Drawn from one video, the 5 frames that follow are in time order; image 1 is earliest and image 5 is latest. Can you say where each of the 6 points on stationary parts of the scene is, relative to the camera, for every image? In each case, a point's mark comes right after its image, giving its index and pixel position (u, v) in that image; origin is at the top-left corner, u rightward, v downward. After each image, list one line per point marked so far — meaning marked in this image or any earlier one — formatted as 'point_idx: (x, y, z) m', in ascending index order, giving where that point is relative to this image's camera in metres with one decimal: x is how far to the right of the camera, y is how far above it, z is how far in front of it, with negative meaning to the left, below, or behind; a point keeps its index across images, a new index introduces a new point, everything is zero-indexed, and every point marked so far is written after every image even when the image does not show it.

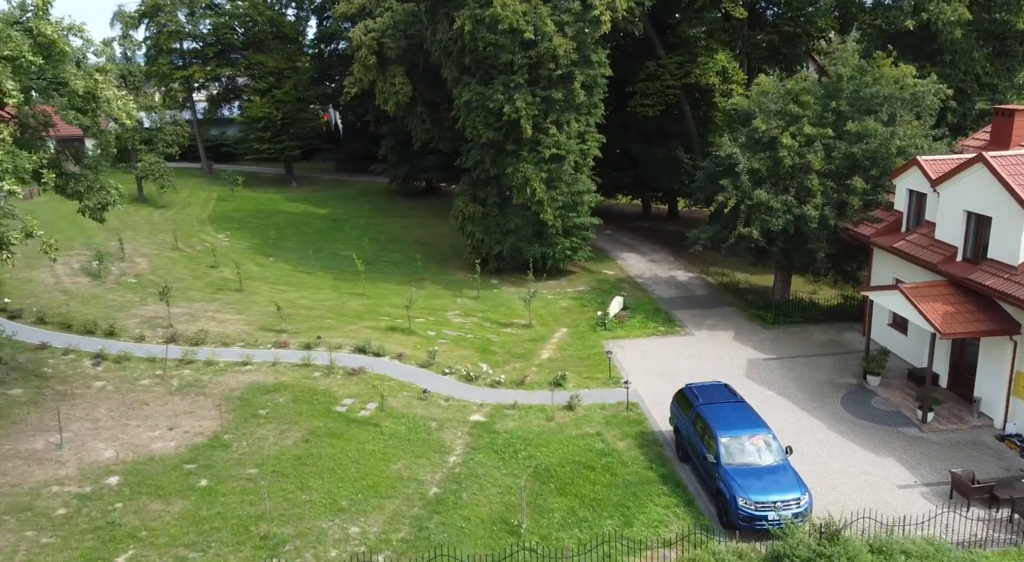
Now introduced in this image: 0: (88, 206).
0: (-8.6, +1.6, +14.8) m
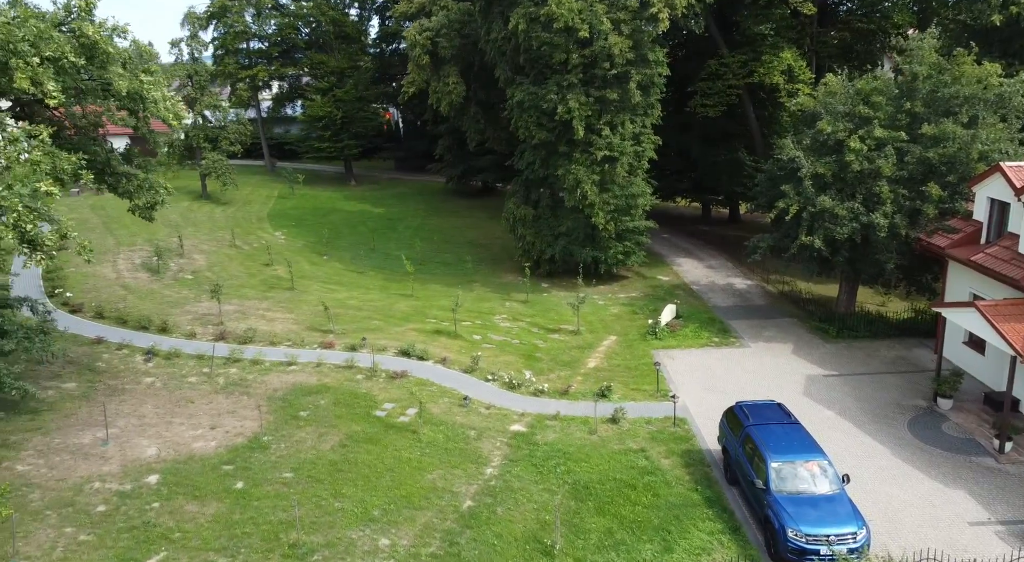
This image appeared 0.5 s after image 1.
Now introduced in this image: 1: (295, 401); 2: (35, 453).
0: (-7.7, +1.6, +15.0) m
1: (-5.0, -2.8, +16.6) m
2: (-9.2, -3.3, +13.9) m
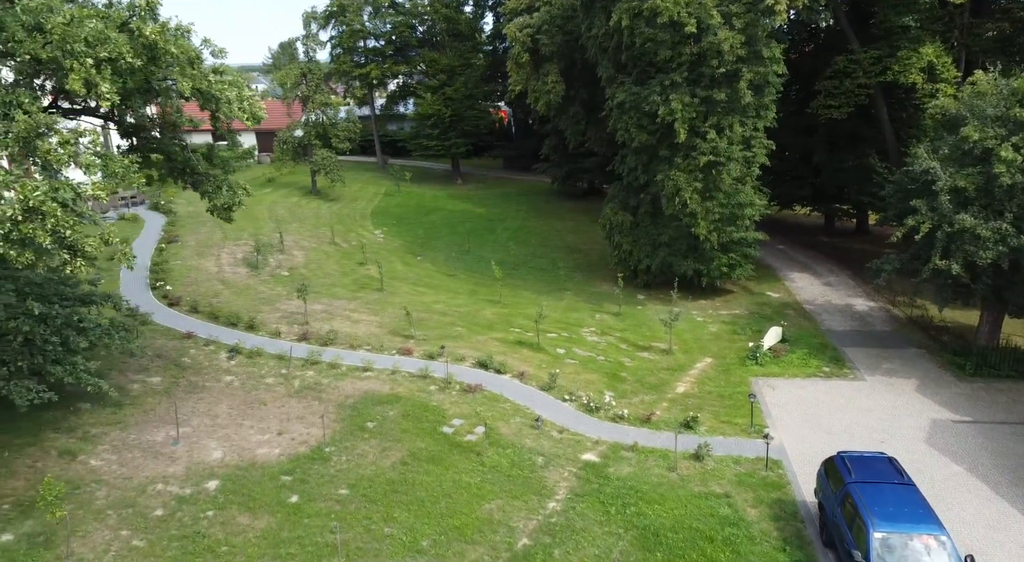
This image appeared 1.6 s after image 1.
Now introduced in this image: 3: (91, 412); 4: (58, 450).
0: (-6.1, +1.5, +15.0) m
1: (-3.3, -2.9, +16.2) m
2: (-7.9, -3.3, +14.2) m
3: (-8.8, -2.7, +15.2) m
4: (-8.6, -3.2, +13.7) m
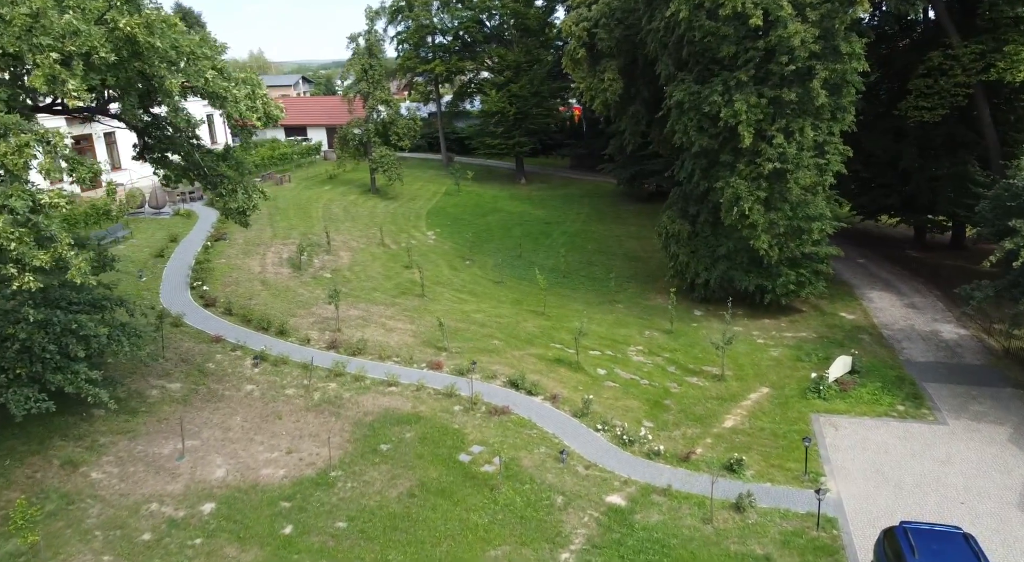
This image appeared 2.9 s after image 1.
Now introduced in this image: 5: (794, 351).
0: (-5.5, +1.4, +14.3) m
1: (-2.8, -3.1, +15.3) m
2: (-7.5, -3.4, +13.7) m
3: (-8.3, -2.8, +14.8) m
4: (-8.3, -3.3, +13.4) m
5: (+7.7, -1.9, +19.7) m
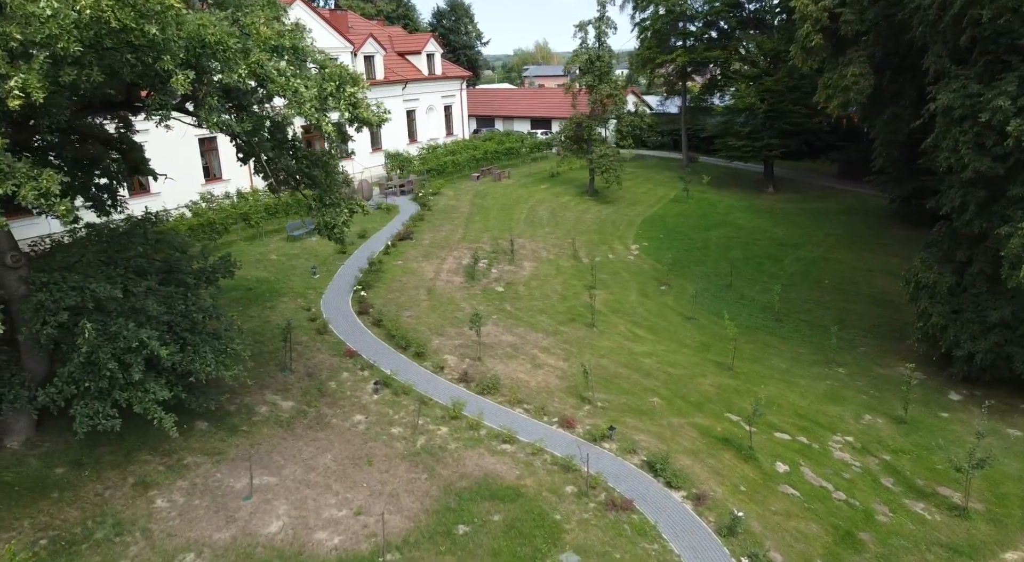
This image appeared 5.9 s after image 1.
0: (-3.3, +0.9, +12.5) m
1: (-0.8, -3.9, +12.6) m
2: (-5.8, -3.6, +12.8) m
3: (-6.1, -3.0, +14.1) m
4: (-6.6, -3.5, +12.8) m
5: (+10.6, -3.7, +13.0) m
